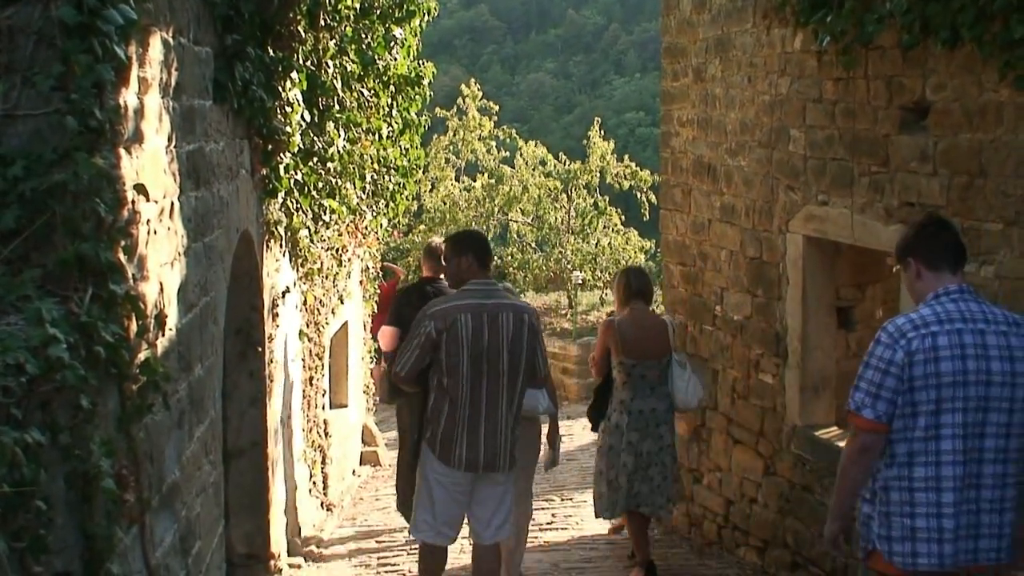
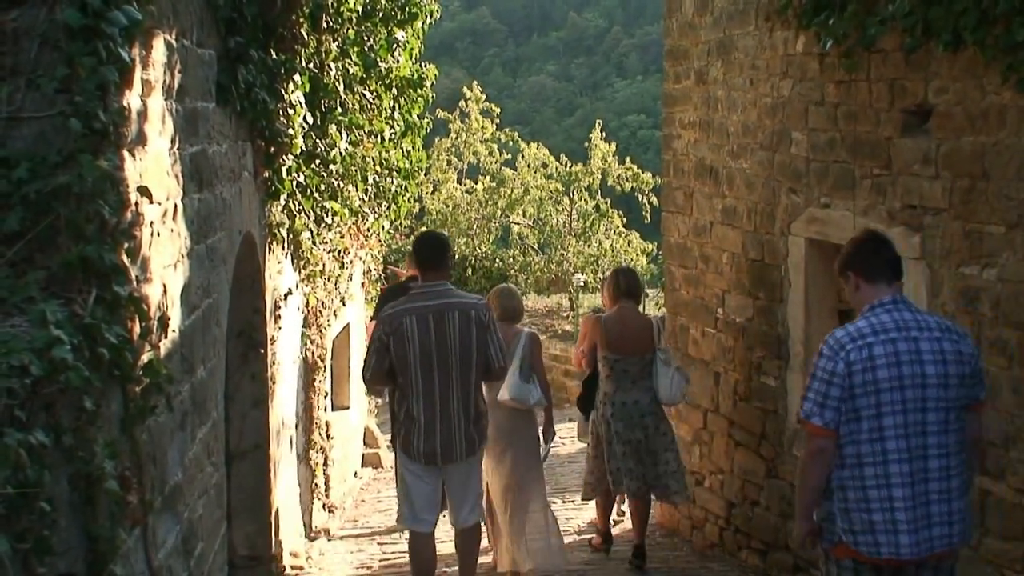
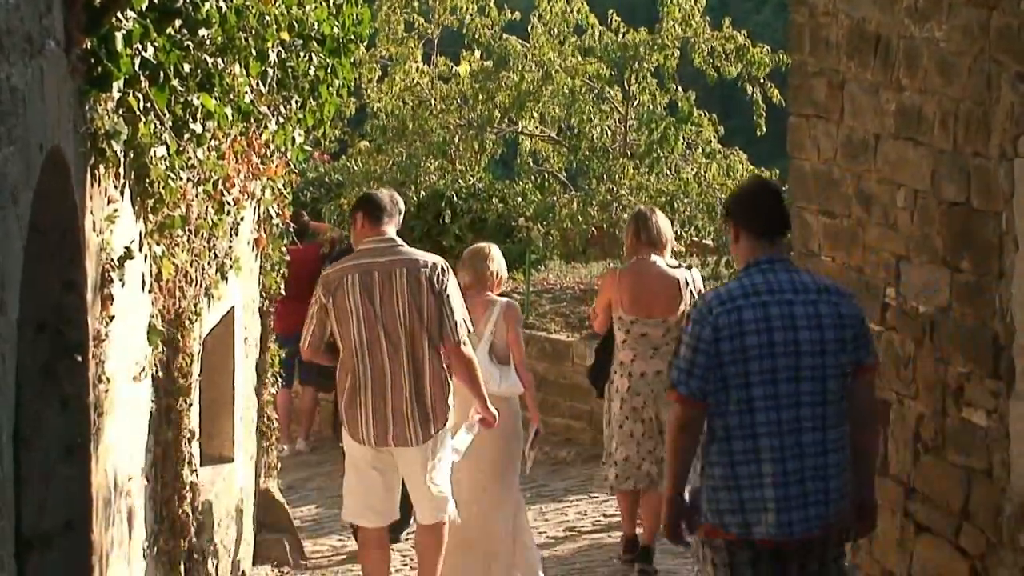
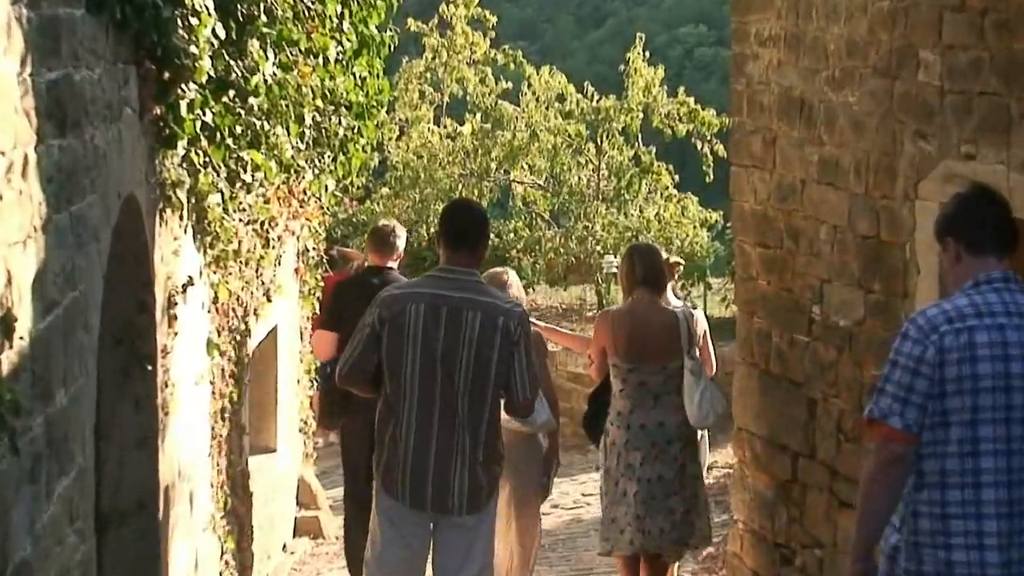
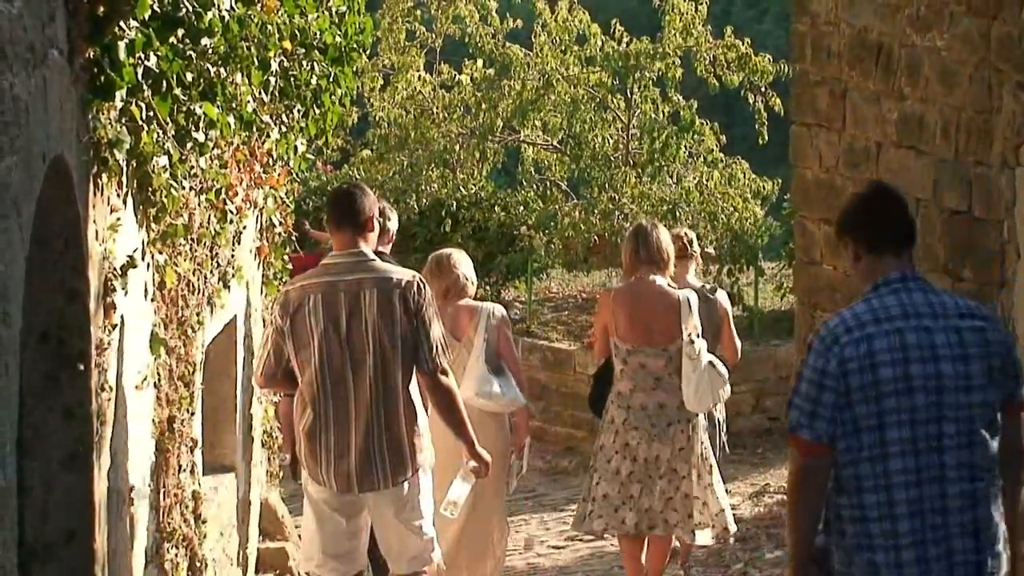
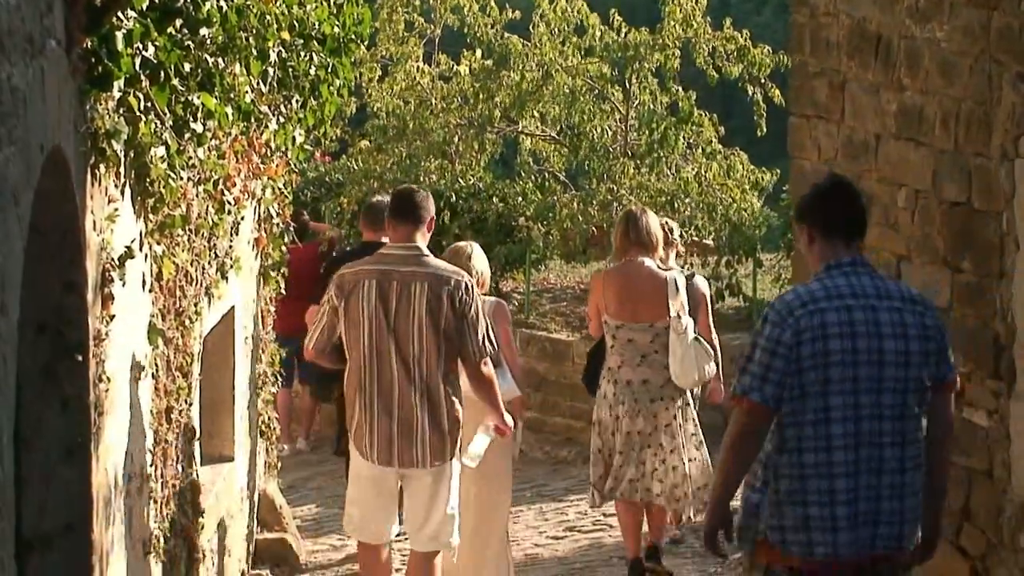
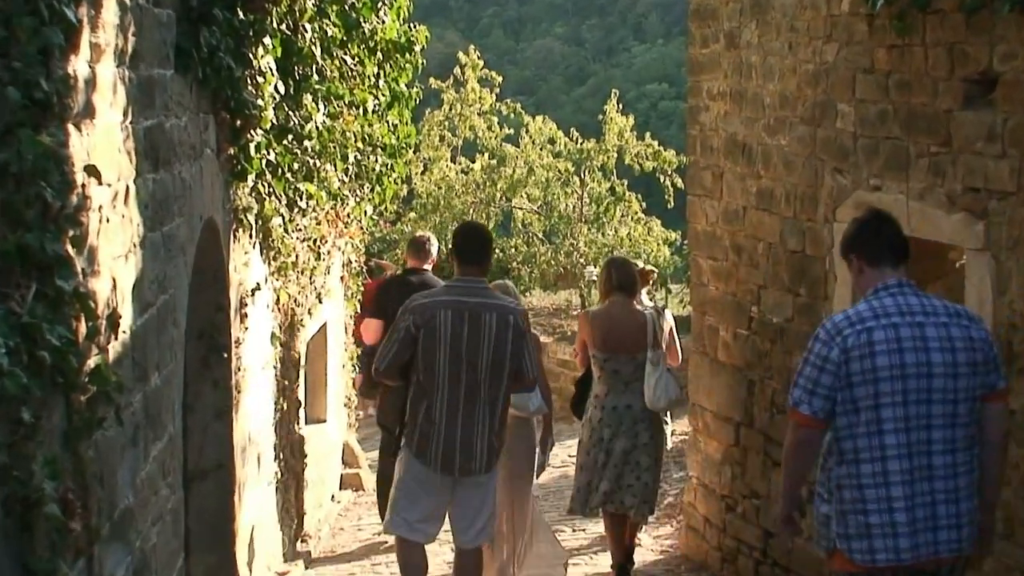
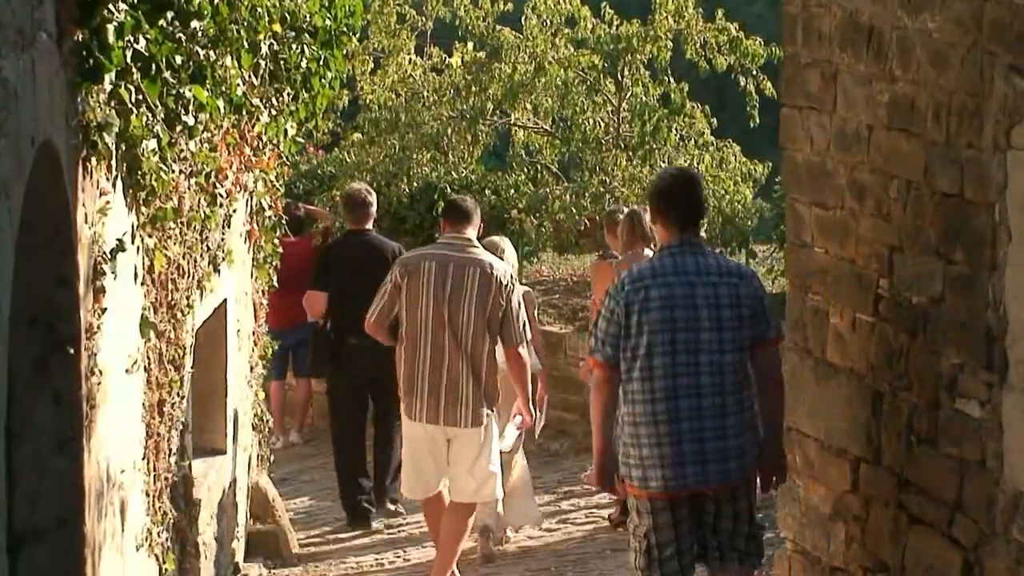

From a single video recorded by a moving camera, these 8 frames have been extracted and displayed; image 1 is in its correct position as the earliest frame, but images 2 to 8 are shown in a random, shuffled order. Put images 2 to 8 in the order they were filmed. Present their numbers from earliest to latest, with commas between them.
2, 7, 4, 5, 6, 3, 8
